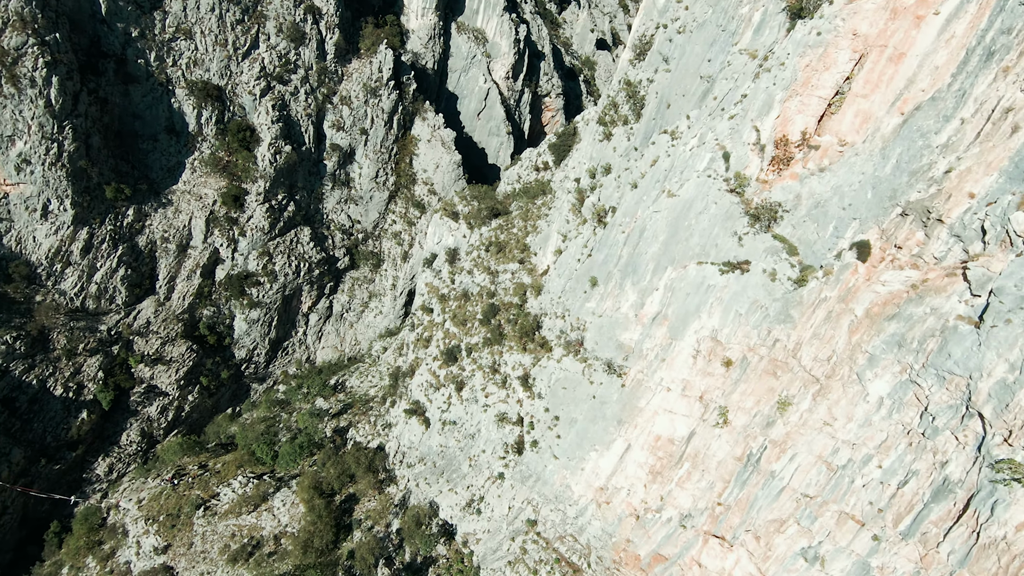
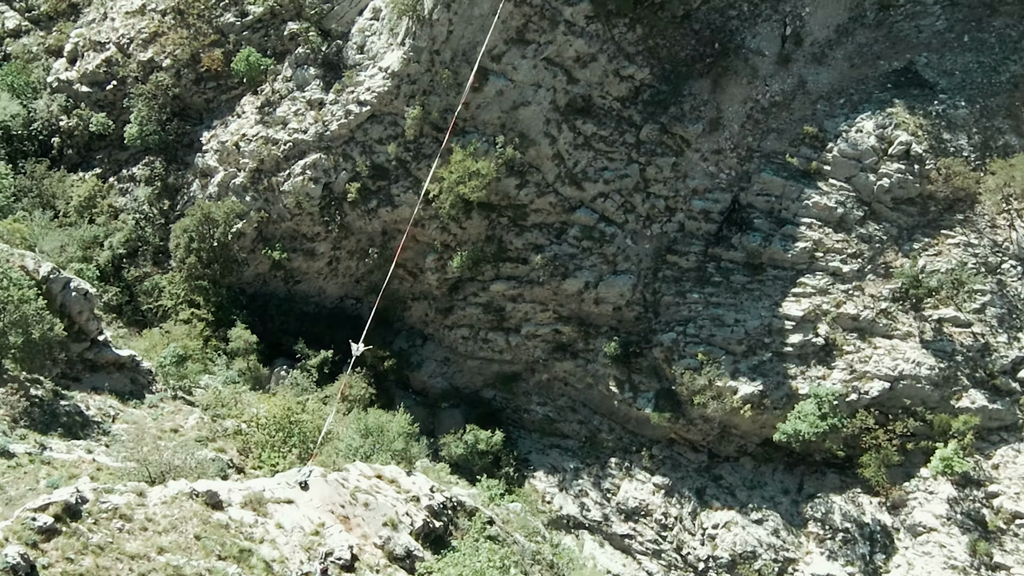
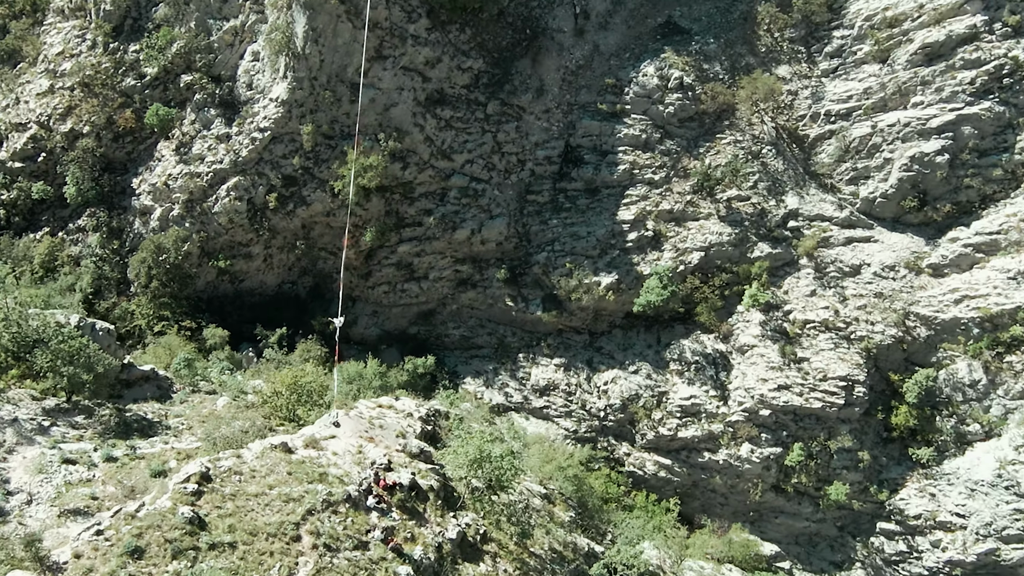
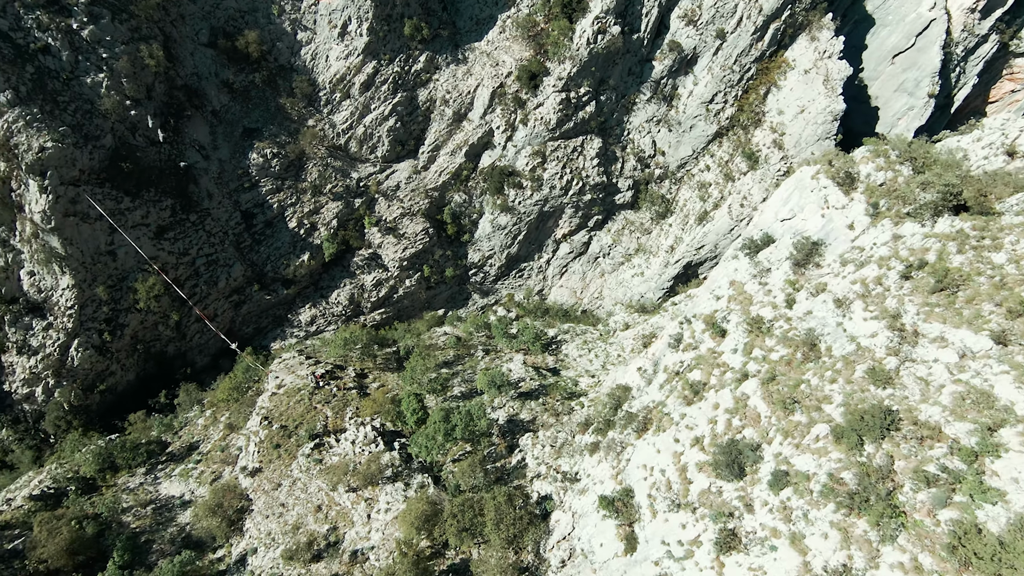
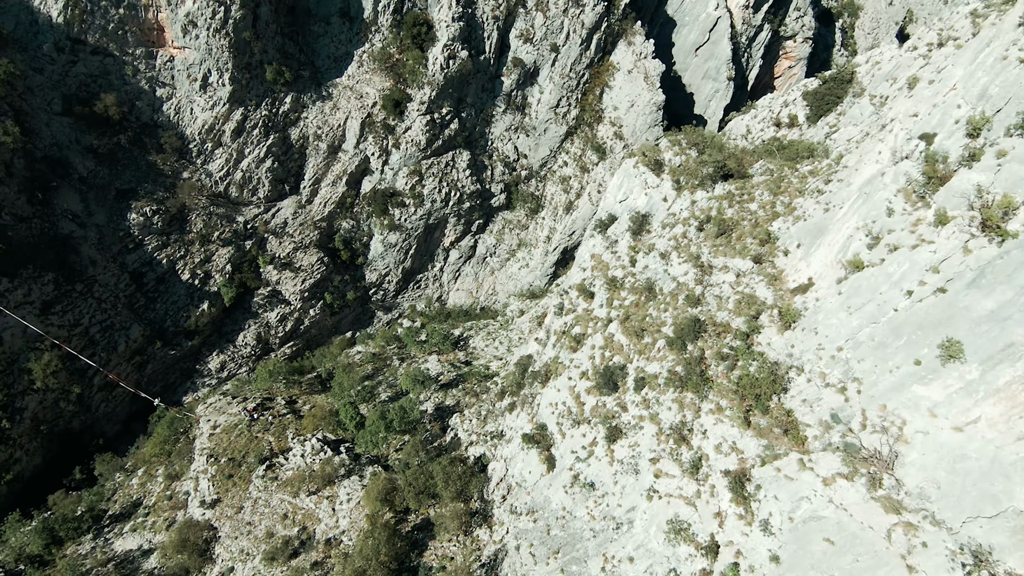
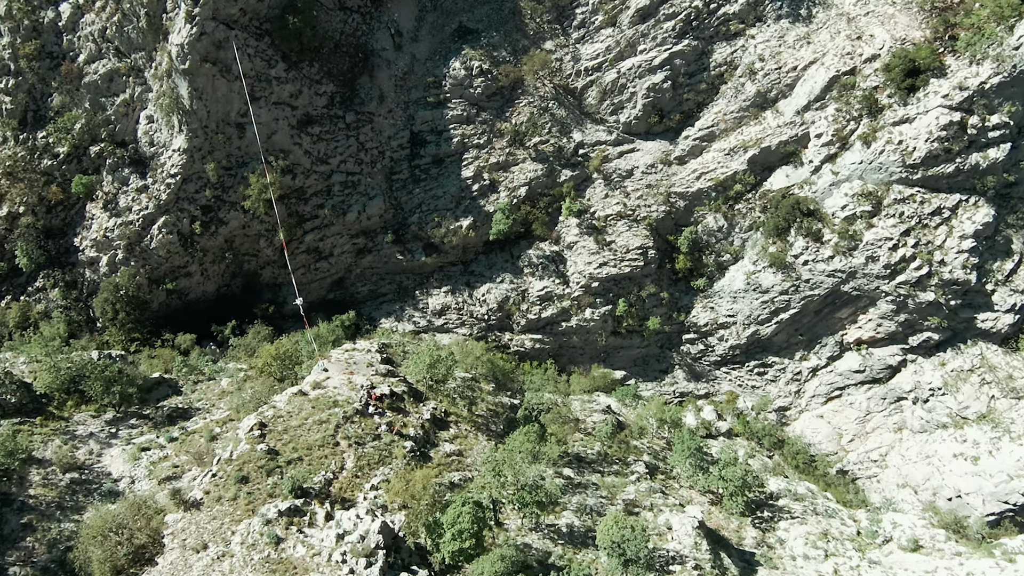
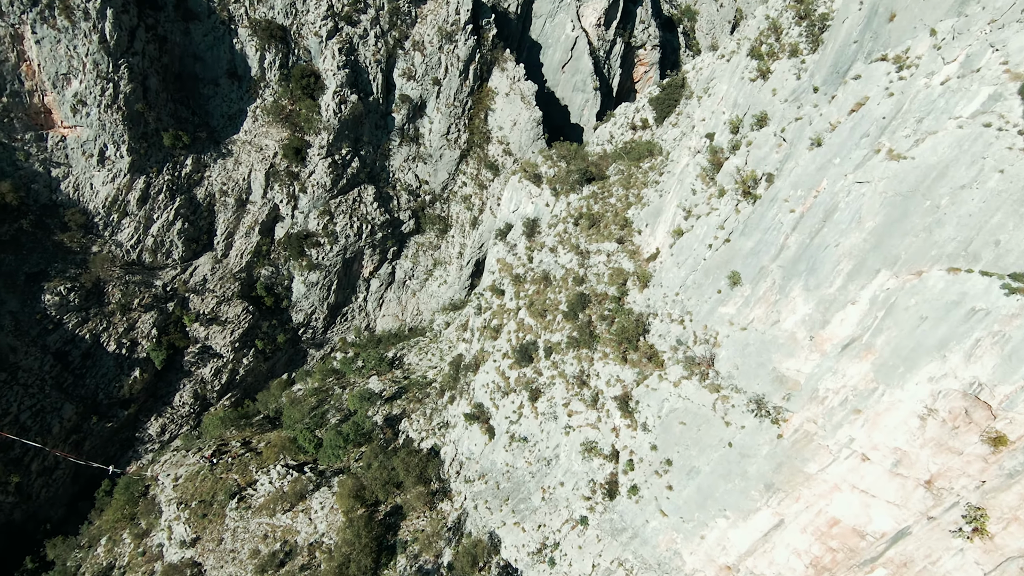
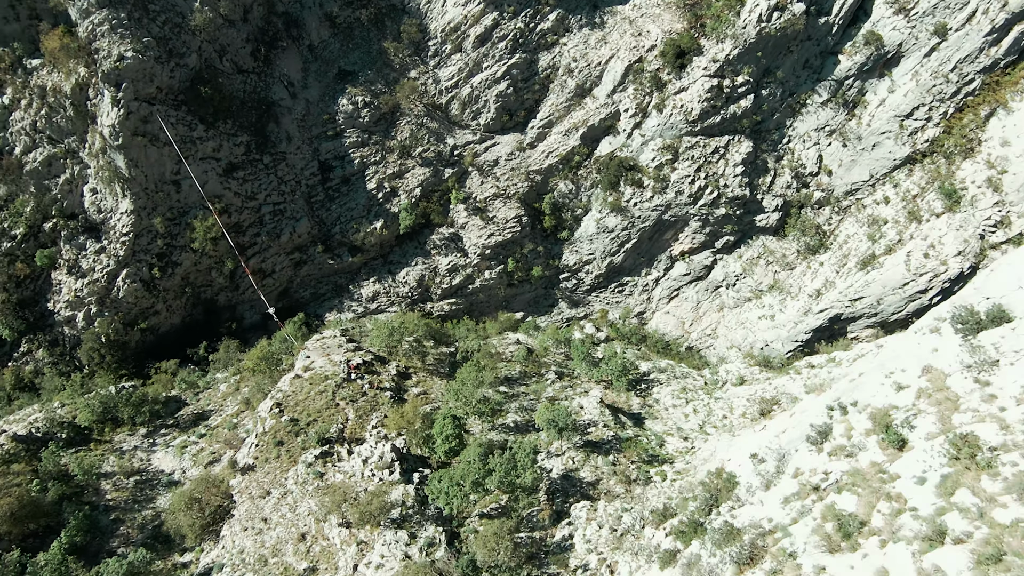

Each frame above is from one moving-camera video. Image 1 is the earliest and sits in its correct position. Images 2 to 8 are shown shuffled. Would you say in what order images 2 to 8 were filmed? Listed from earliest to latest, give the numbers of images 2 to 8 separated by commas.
7, 5, 4, 8, 6, 3, 2
